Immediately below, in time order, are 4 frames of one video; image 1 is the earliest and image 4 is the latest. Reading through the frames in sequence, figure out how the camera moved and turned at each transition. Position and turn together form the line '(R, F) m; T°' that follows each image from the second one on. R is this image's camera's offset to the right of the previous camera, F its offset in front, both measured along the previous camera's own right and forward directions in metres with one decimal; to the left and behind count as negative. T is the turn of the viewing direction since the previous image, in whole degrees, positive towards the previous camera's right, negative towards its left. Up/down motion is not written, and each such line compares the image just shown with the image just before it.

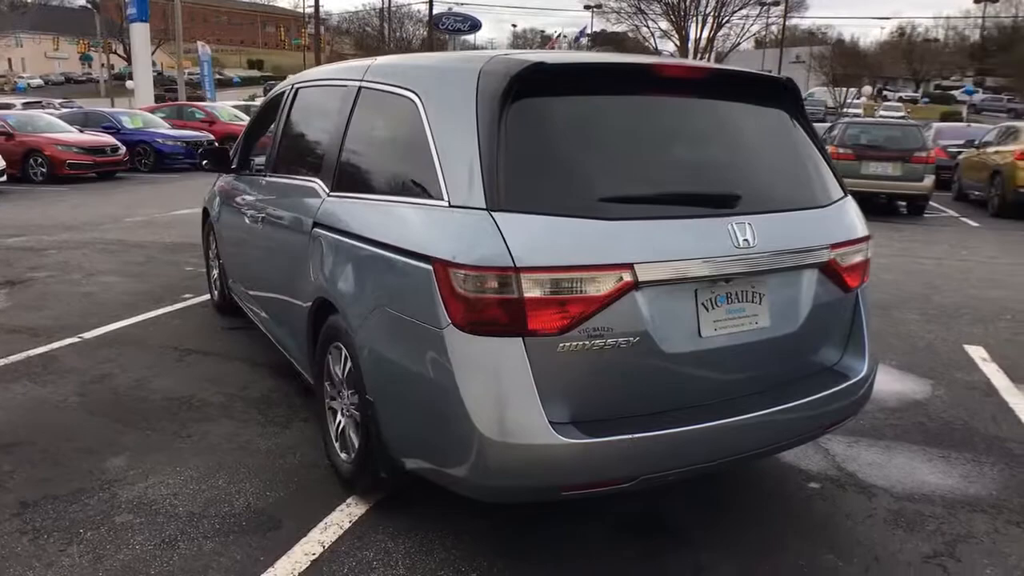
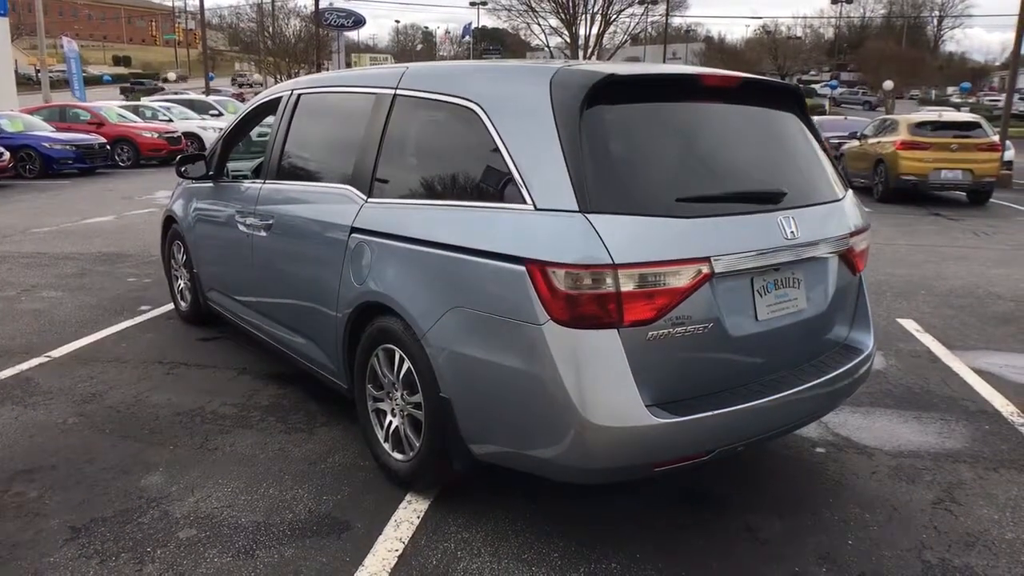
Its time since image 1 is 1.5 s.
(-0.7, -0.1) m; +8°
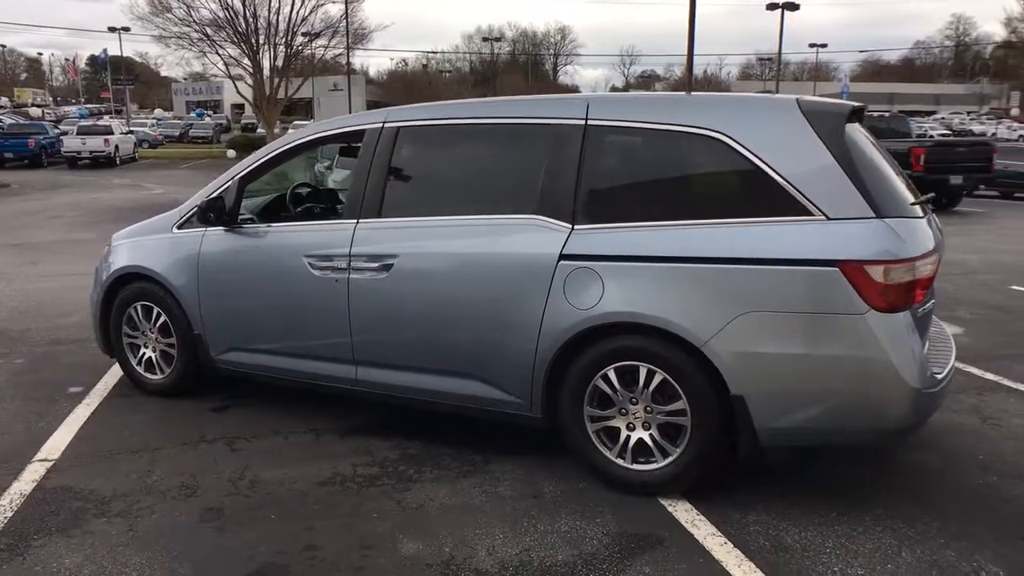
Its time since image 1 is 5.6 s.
(-2.6, +0.4) m; +25°
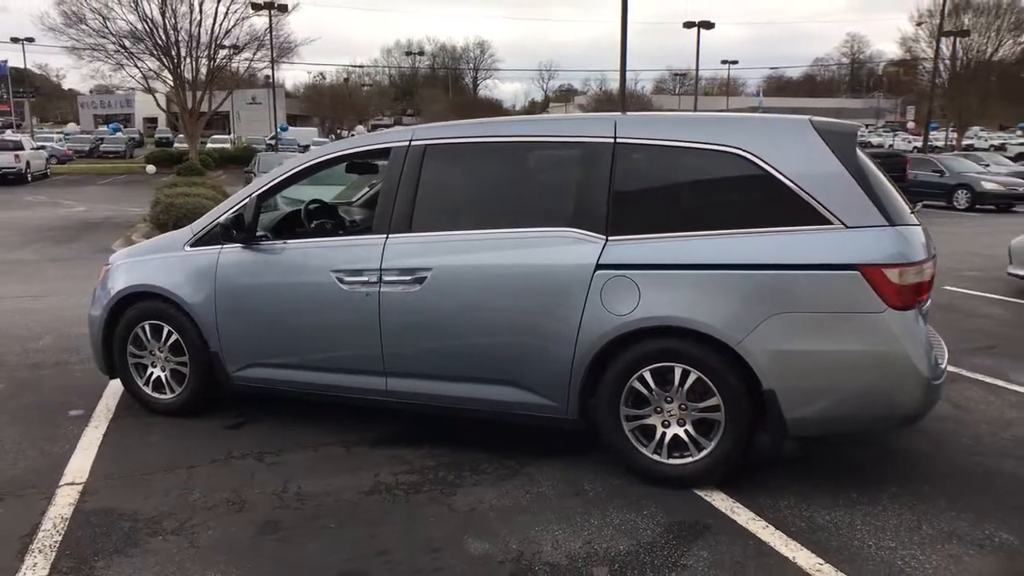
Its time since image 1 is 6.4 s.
(-0.6, -0.2) m; +6°
